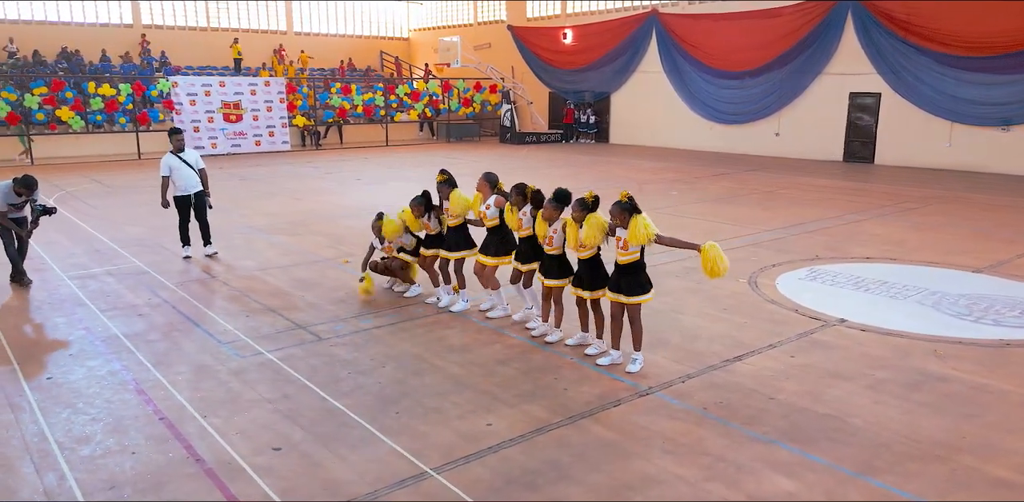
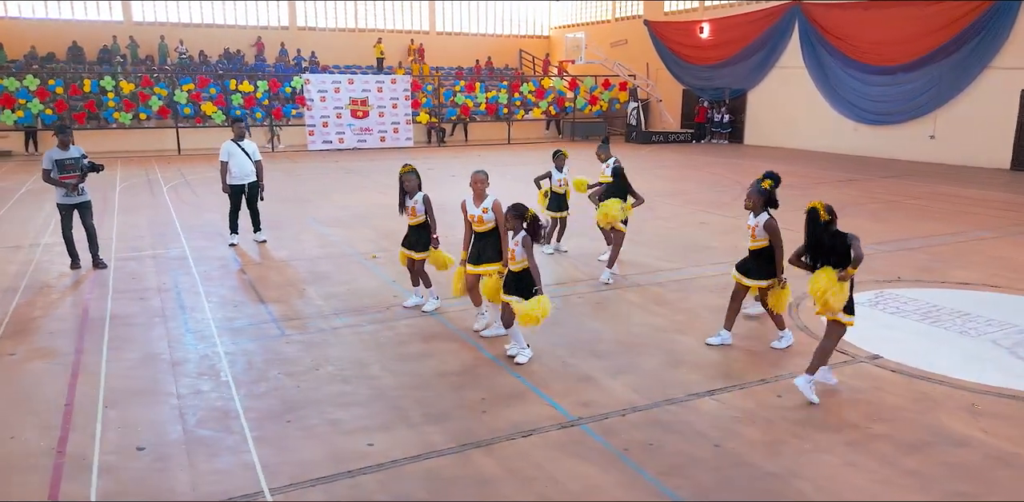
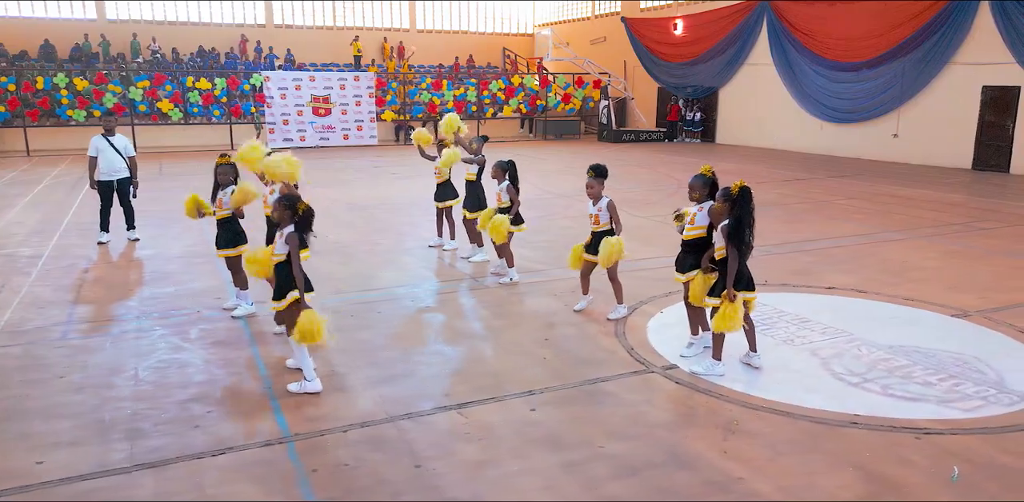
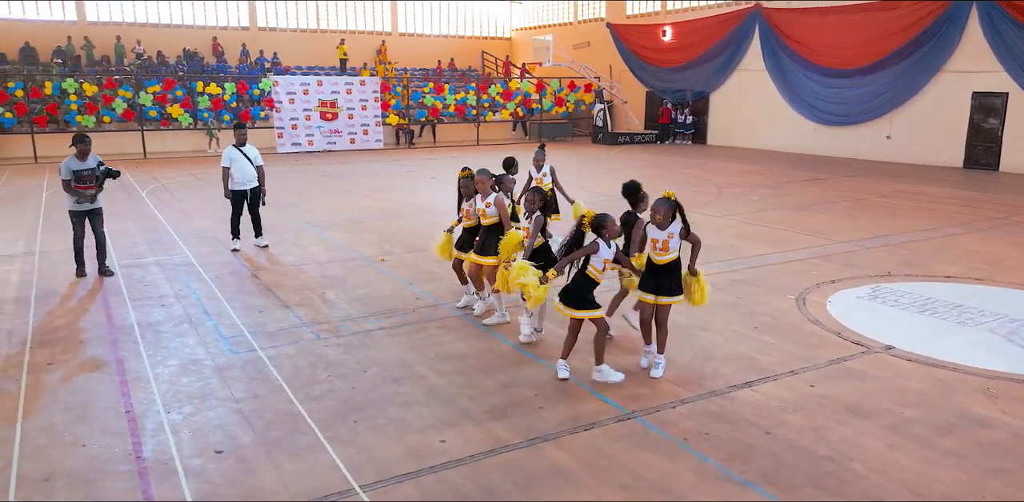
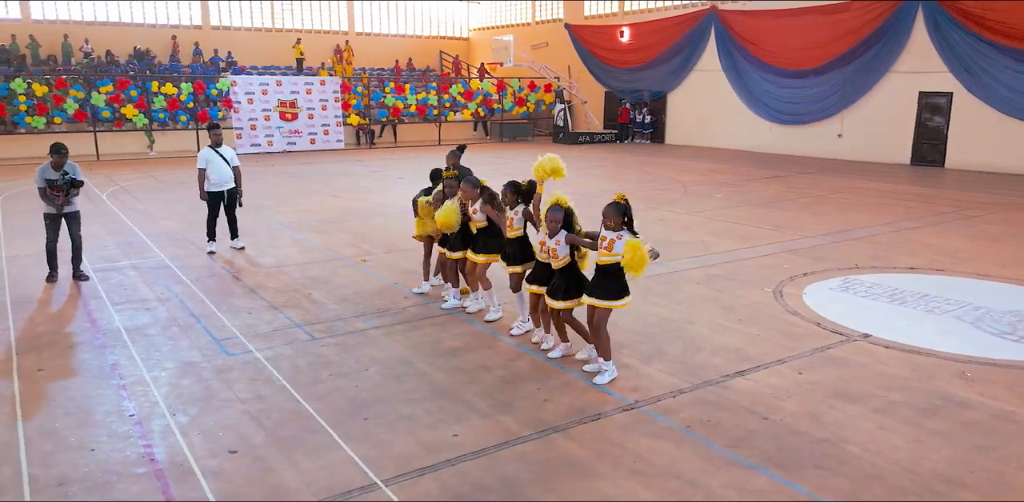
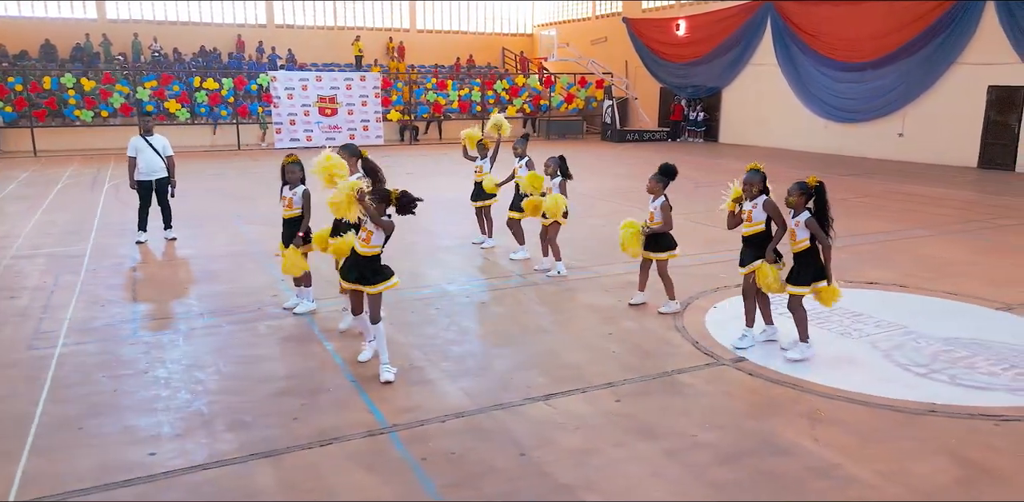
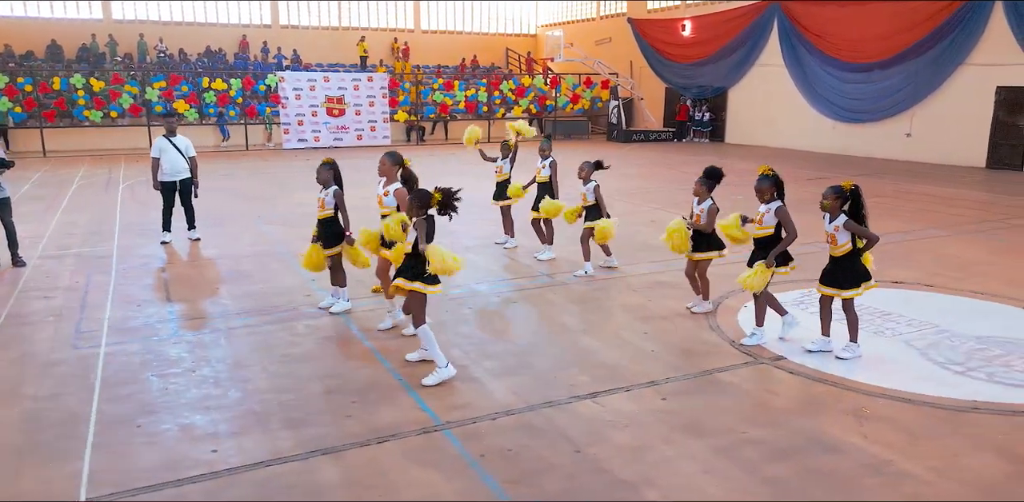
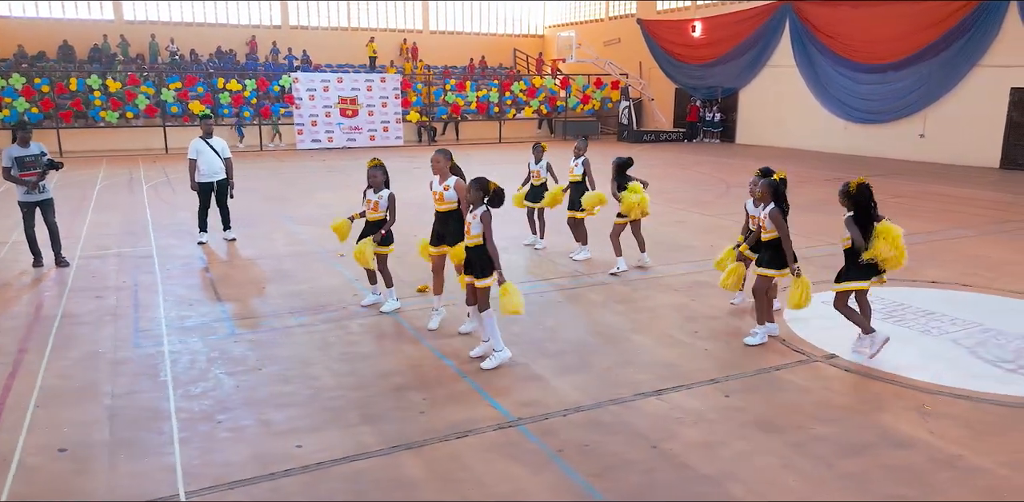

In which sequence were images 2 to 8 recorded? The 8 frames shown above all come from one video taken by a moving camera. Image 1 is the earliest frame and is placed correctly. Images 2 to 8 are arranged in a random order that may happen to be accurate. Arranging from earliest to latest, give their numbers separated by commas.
5, 4, 2, 8, 7, 6, 3
